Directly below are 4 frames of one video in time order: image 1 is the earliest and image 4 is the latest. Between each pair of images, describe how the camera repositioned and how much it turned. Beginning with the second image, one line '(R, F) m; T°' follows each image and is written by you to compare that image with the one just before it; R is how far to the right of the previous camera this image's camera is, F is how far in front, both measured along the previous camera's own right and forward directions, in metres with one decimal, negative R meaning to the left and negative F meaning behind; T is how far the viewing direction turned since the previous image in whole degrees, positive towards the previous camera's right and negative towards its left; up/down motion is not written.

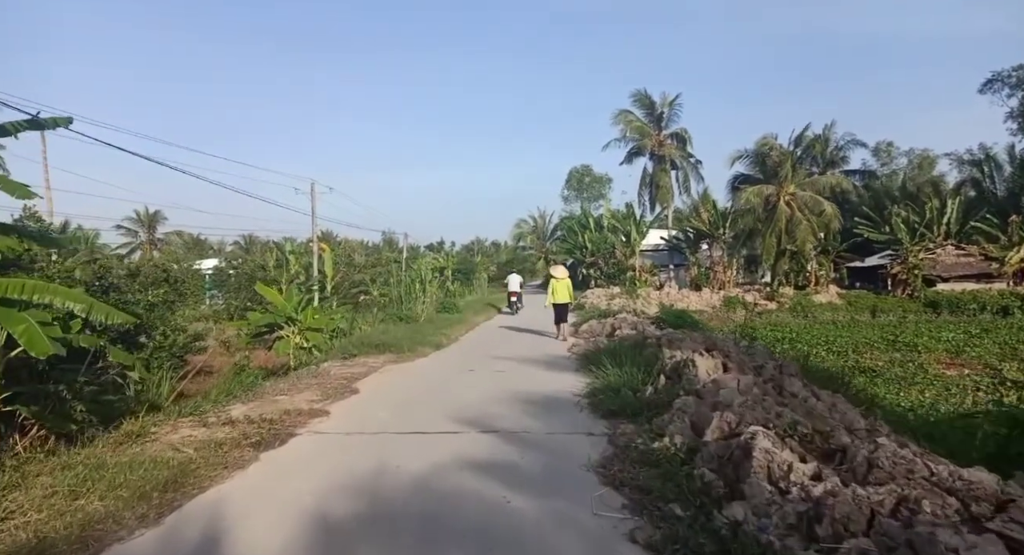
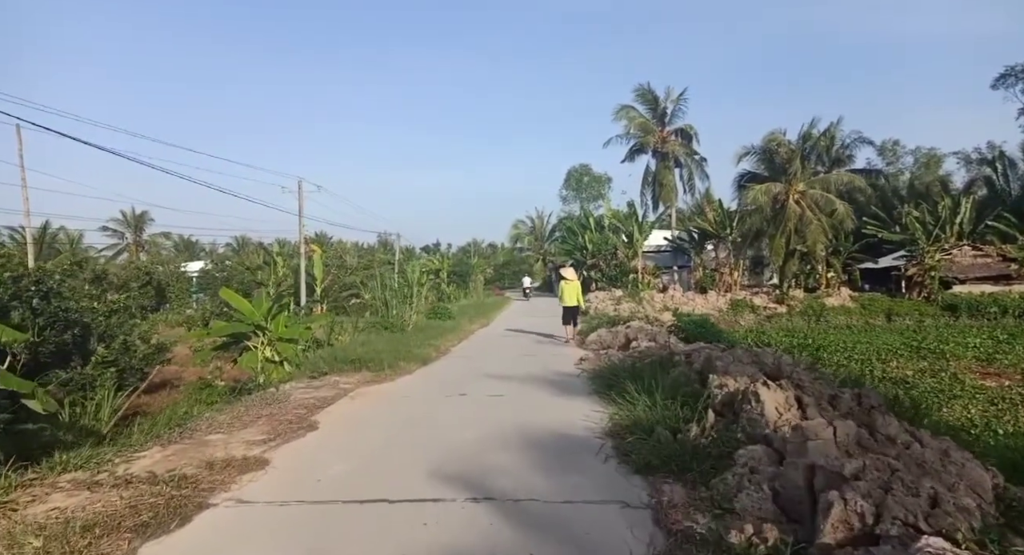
(0.0, +1.4) m; 0°
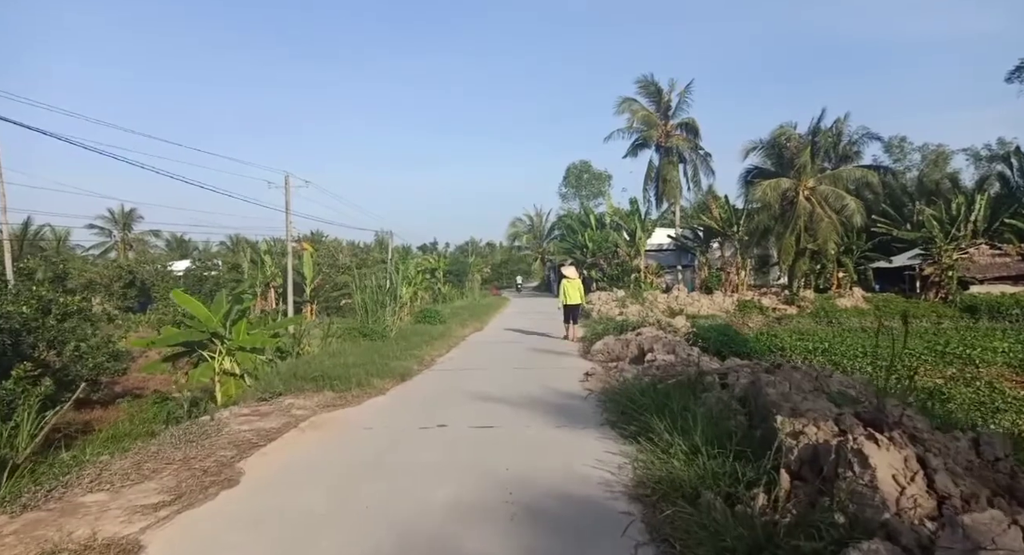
(+0.1, +1.3) m; 0°
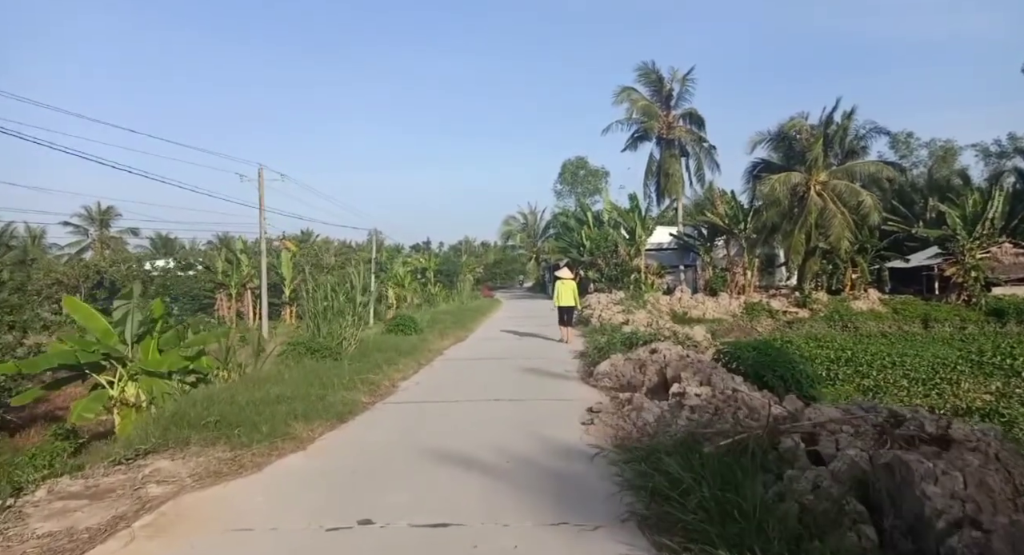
(+0.2, +1.9) m; 0°
